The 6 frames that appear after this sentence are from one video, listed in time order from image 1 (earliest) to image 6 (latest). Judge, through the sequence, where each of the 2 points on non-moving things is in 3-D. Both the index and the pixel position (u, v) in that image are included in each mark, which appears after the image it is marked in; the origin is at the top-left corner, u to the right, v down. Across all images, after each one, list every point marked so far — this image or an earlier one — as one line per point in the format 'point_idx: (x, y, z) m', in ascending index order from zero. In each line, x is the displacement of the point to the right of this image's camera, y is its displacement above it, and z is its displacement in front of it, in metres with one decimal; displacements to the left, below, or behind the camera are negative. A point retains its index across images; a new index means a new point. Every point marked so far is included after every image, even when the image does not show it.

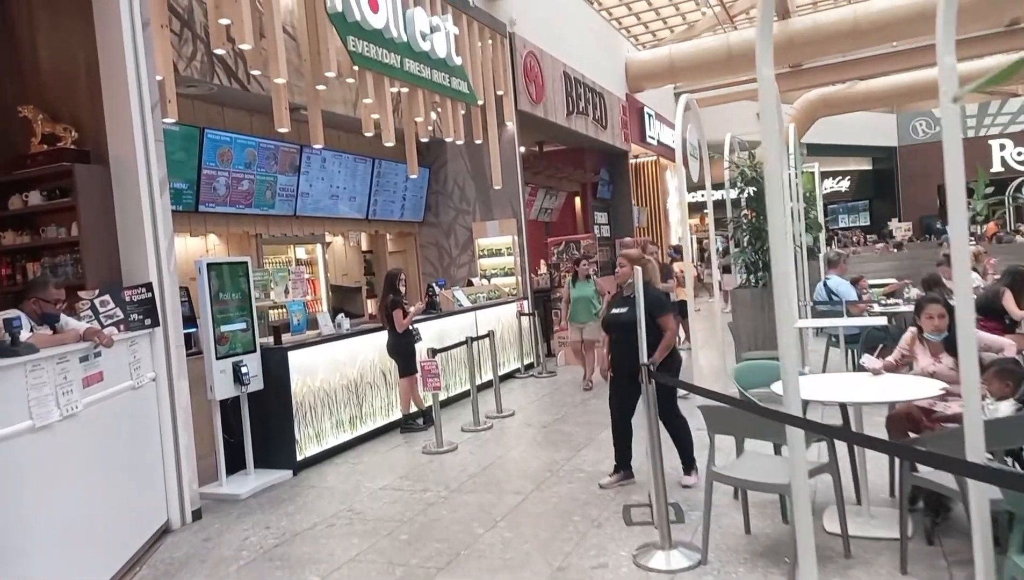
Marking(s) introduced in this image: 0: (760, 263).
0: (+2.3, +0.2, +6.8) m
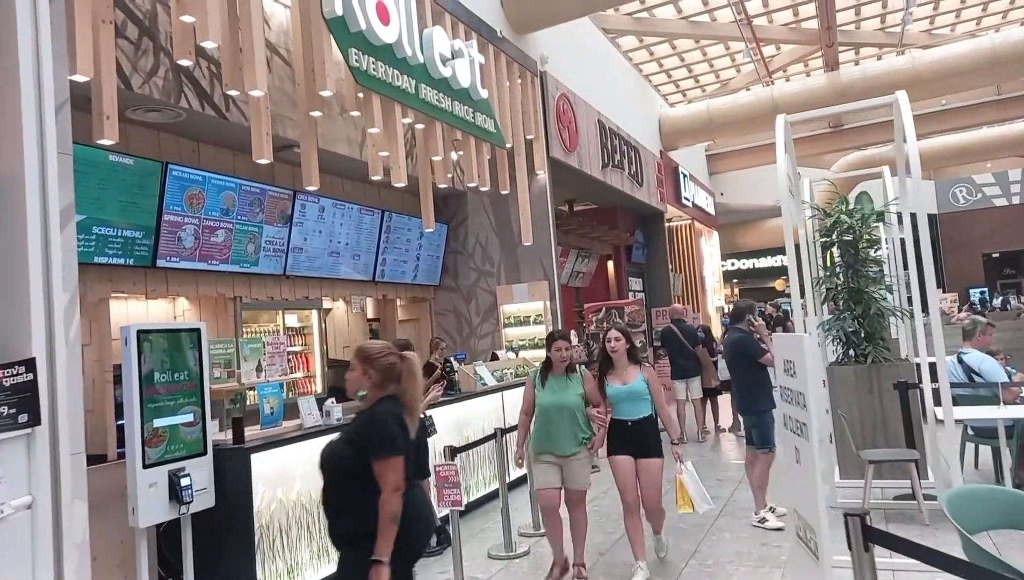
0: (+2.6, -0.3, +5.4) m
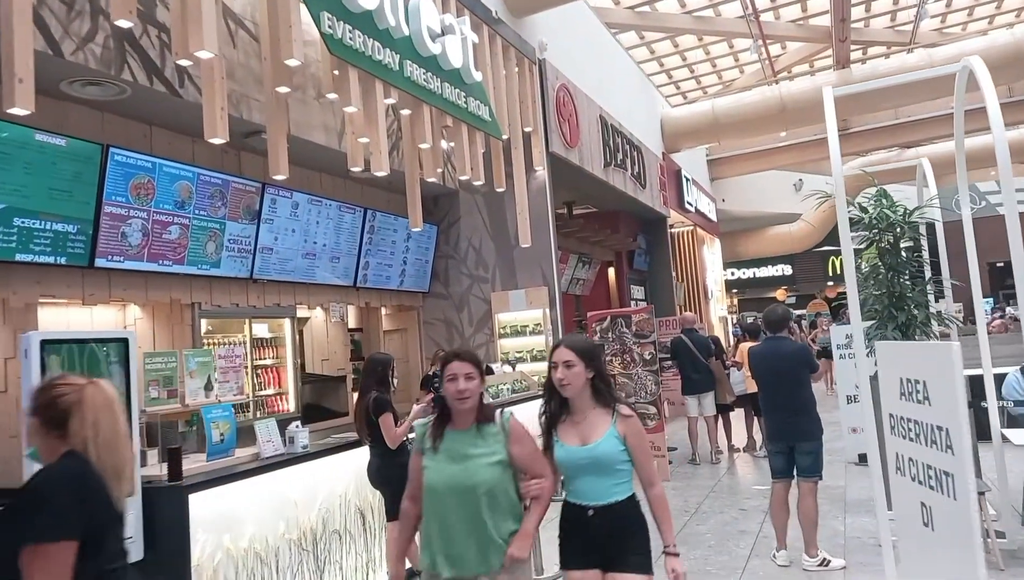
0: (+2.6, -0.4, +4.8) m
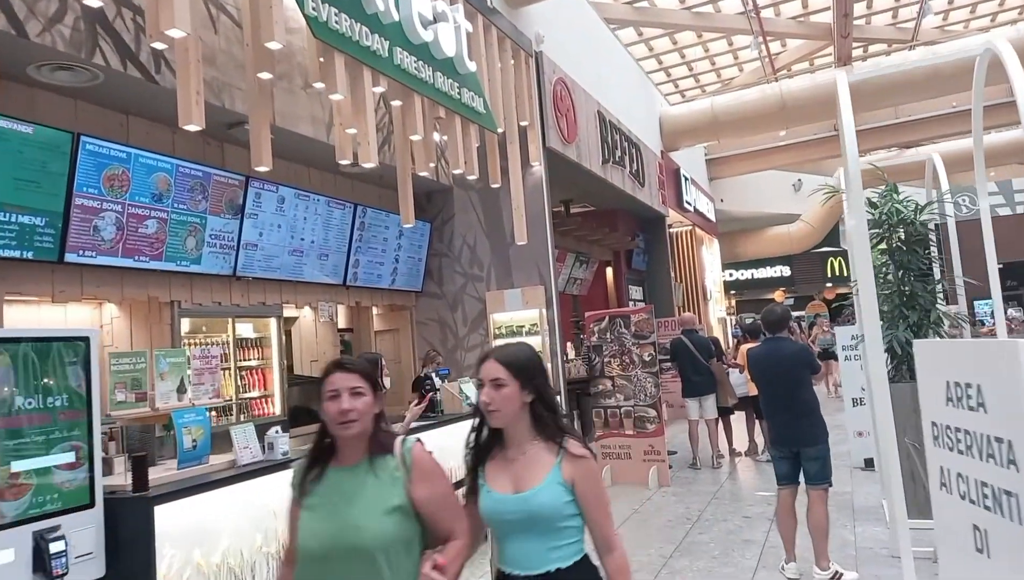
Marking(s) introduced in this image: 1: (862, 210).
0: (+2.6, -0.4, +4.5) m
1: (+1.6, +0.4, +3.3) m
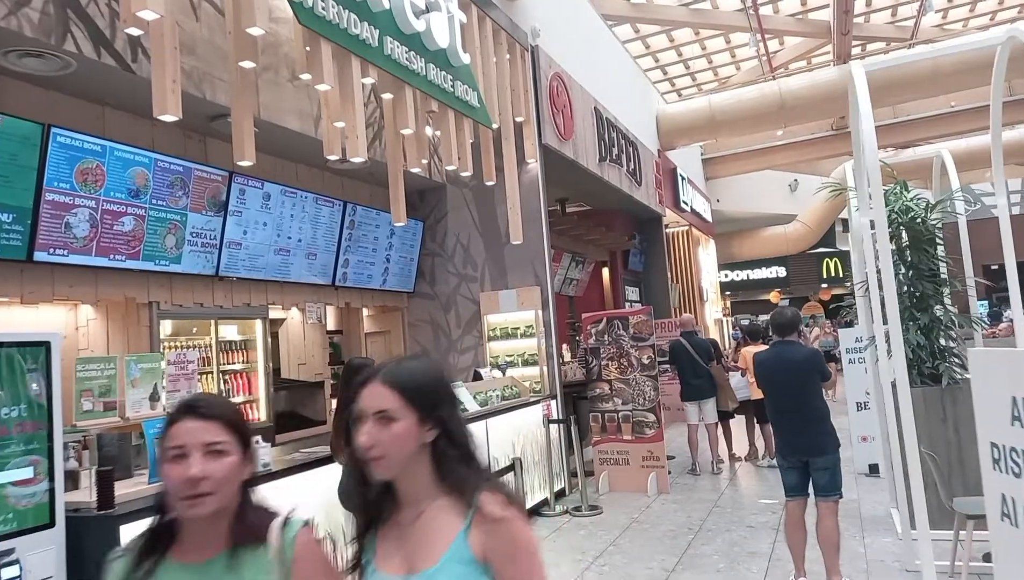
0: (+2.6, -0.4, +4.4) m
1: (+1.6, +0.4, +3.2) m
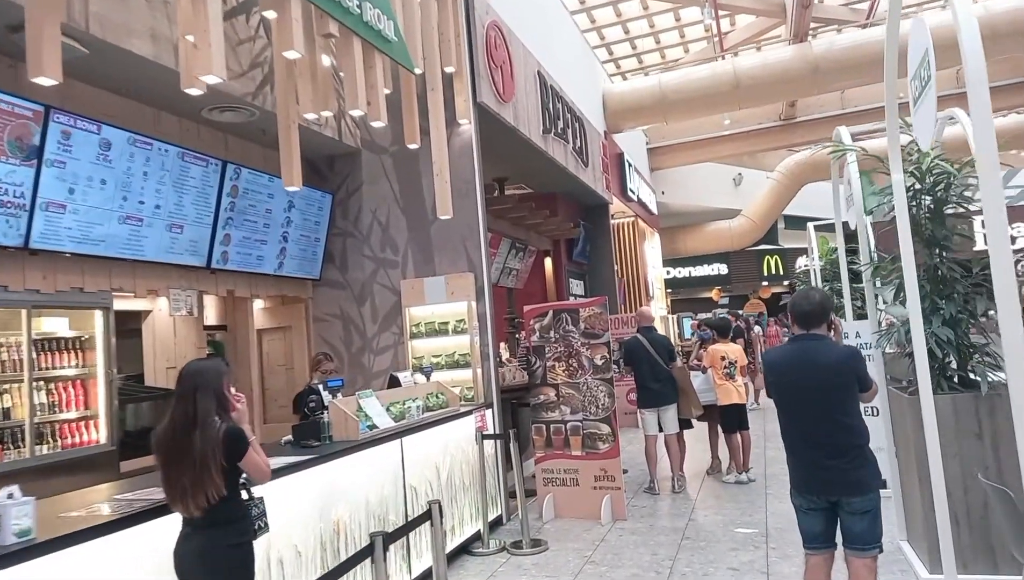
0: (+2.2, -0.3, +3.5) m
1: (+1.4, +0.5, +2.2) m
